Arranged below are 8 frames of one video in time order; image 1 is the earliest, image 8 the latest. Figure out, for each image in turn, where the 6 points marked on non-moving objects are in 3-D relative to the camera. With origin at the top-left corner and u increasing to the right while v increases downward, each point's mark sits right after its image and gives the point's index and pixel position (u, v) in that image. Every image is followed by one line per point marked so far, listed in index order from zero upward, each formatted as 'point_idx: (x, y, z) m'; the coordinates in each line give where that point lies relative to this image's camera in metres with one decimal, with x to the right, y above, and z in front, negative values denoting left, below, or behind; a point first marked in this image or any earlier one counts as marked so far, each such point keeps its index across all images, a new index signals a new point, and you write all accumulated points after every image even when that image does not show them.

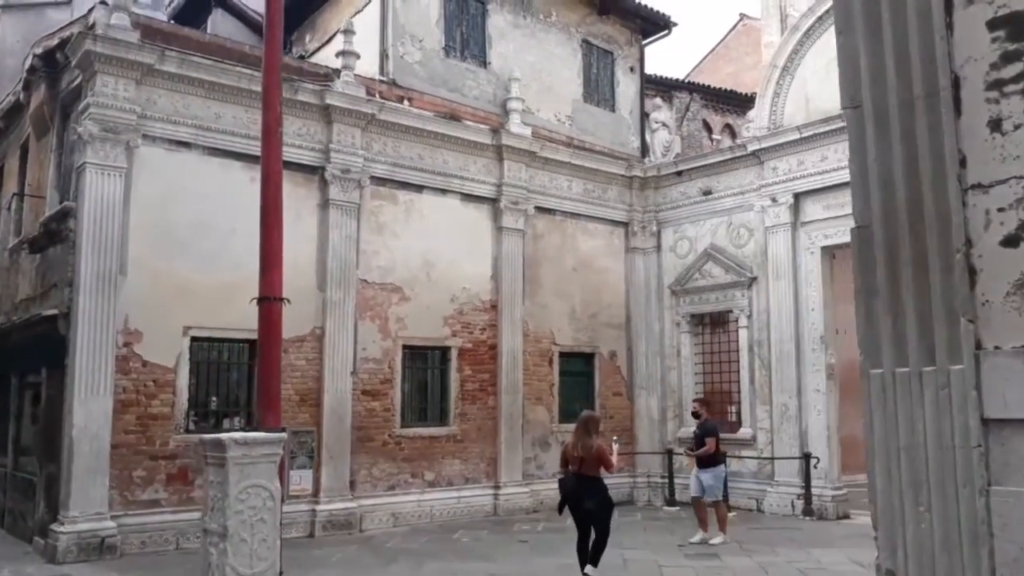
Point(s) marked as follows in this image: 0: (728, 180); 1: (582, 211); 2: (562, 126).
0: (+3.3, +1.7, +13.1) m
1: (+1.1, +1.2, +13.4) m
2: (+0.8, +2.6, +13.5) m
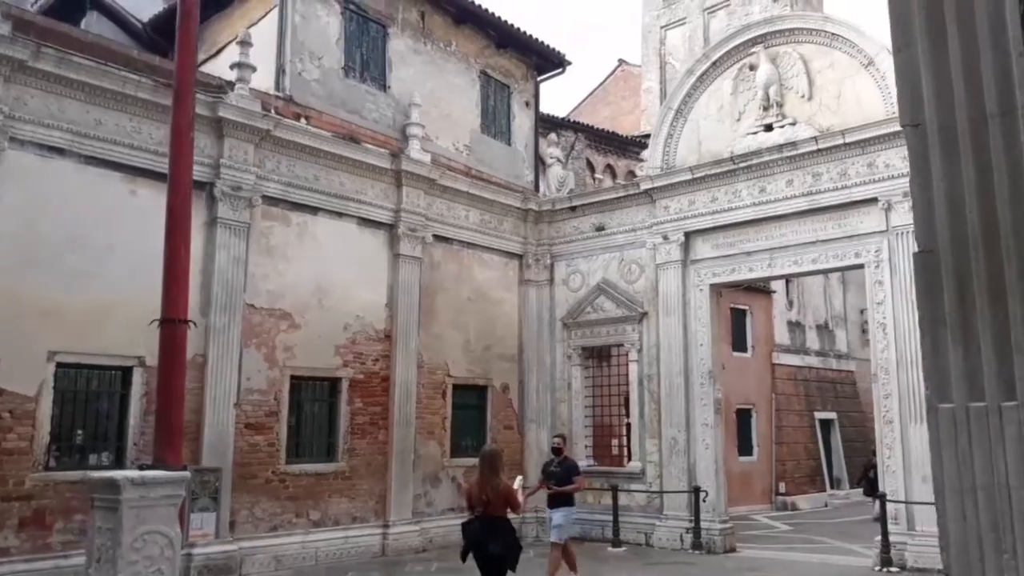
0: (+1.7, +1.1, +13.3) m
1: (-0.5, +0.7, +13.2) m
2: (-0.8, +2.1, +13.3) m
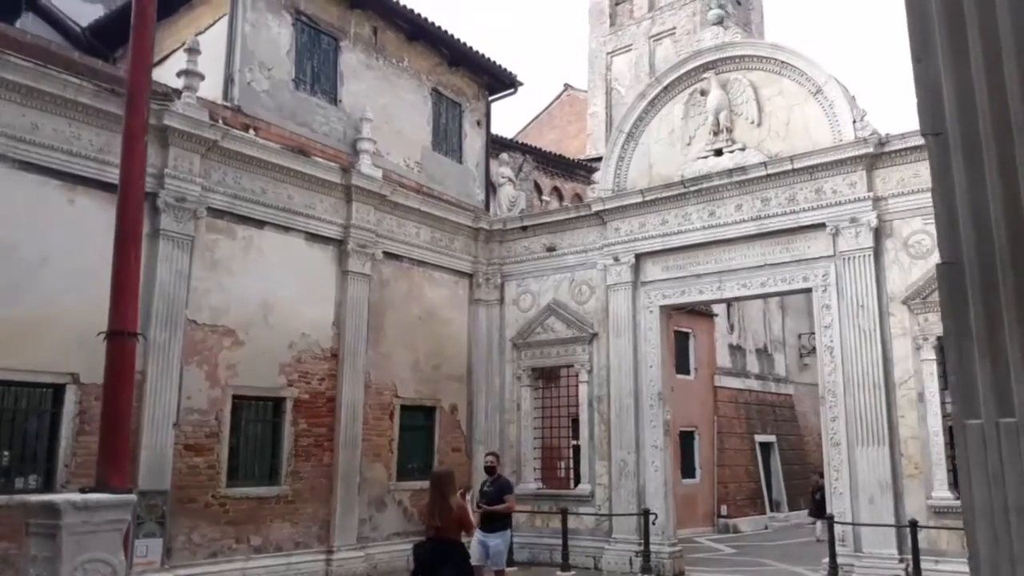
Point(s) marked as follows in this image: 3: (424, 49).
0: (+0.9, +0.8, +13.3) m
1: (-1.3, +0.5, +13.0) m
2: (-1.6, +1.8, +13.1) m
3: (-1.4, +3.8, +13.7) m
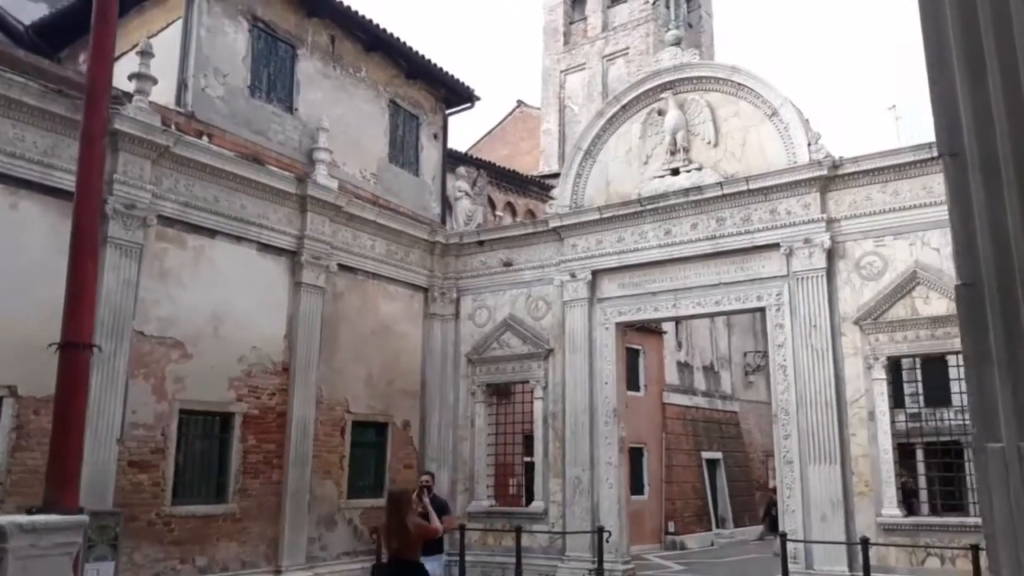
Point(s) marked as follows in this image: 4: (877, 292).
0: (+0.3, +0.5, +13.3) m
1: (-2.0, +0.3, +12.8) m
2: (-2.2, +1.6, +12.9) m
3: (-2.1, +3.6, +13.6) m
4: (+4.4, 0.0, +10.4) m
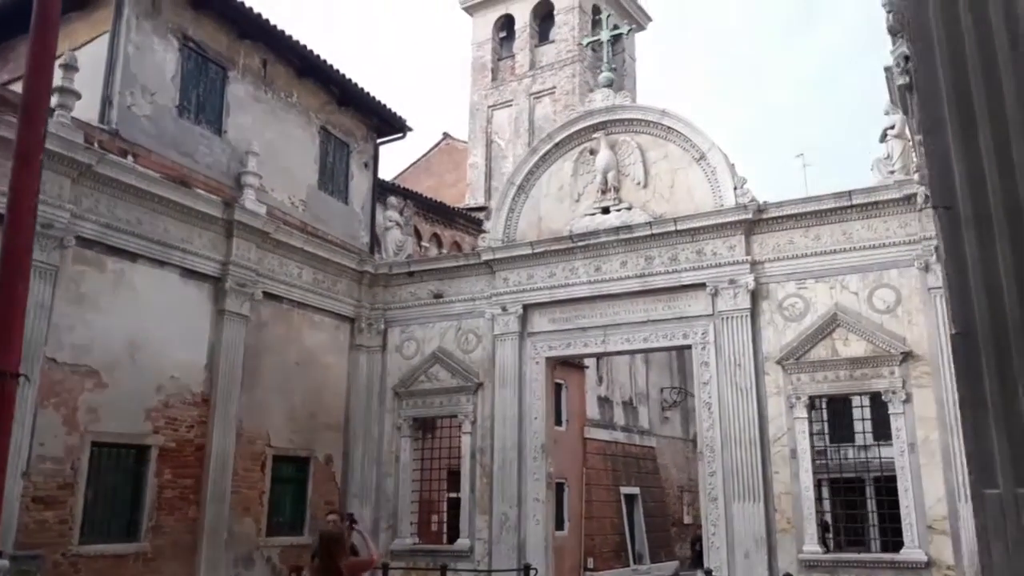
0: (-0.8, 0.0, +13.2) m
1: (-3.0, -0.2, +12.5) m
2: (-3.2, +1.2, +12.7) m
3: (-3.1, +3.2, +13.4) m
4: (+3.6, -0.6, +10.7) m
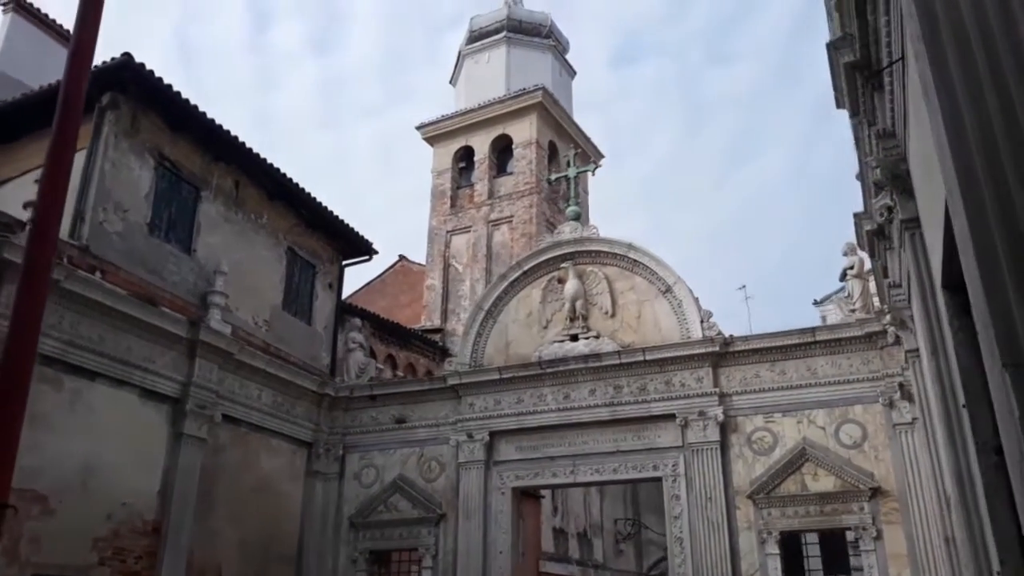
0: (-1.4, -1.9, +13.0) m
1: (-3.5, -1.9, +12.1) m
2: (-3.7, -0.6, +12.4) m
3: (-3.6, +1.3, +13.4) m
4: (+3.2, -2.3, +10.8) m
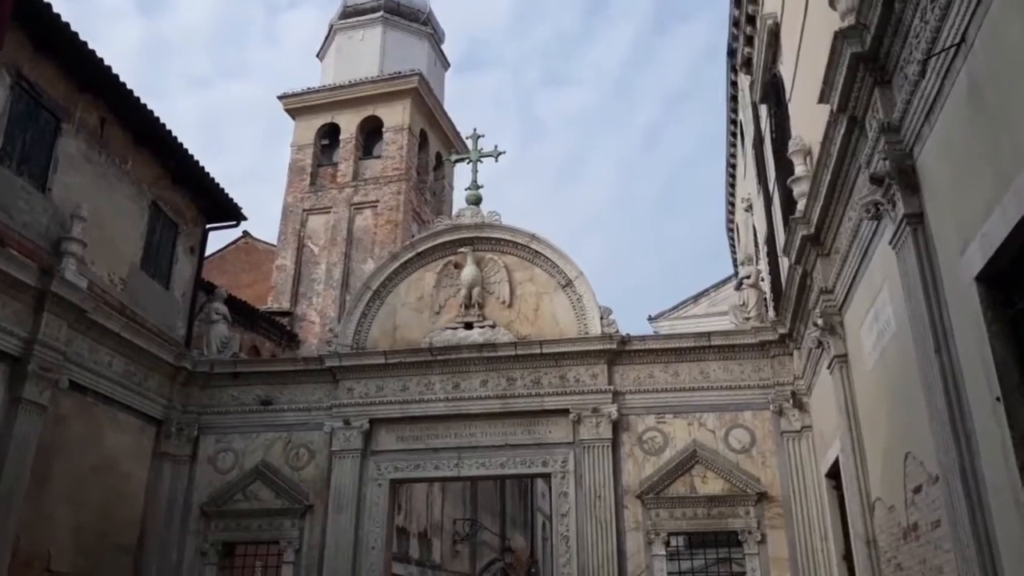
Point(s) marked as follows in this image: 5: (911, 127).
0: (-3.1, -1.5, +11.9) m
1: (-4.9, -1.3, +10.6) m
2: (-5.1, 0.0, +10.9) m
3: (-5.0, +1.8, +12.0) m
4: (+1.8, -2.3, +10.8) m
5: (+2.5, +1.0, +5.3) m
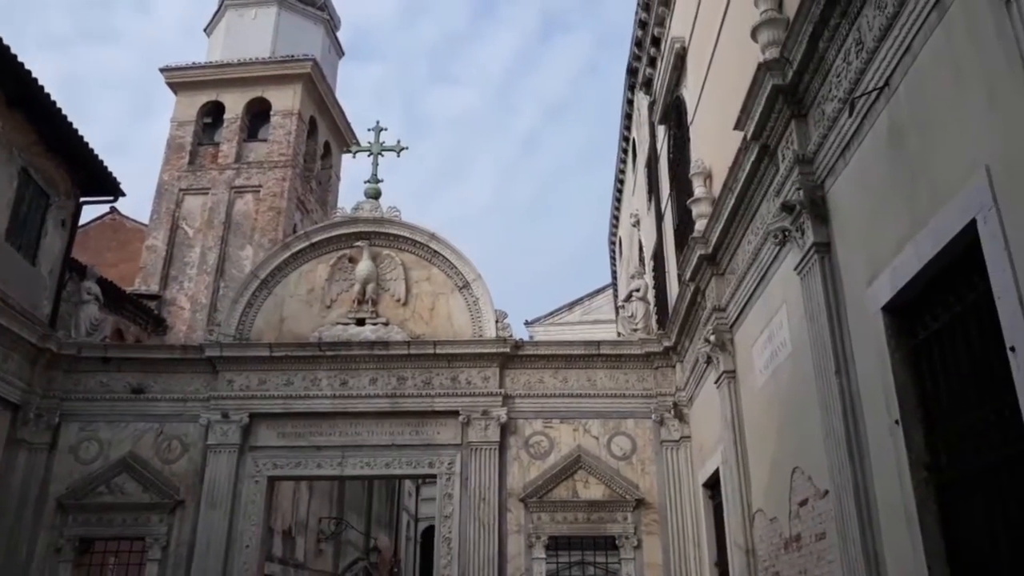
0: (-4.6, -1.3, +11.3) m
1: (-6.2, -1.0, +9.8) m
2: (-6.3, +0.3, +10.0) m
3: (-6.3, +2.2, +11.1) m
4: (+0.4, -2.4, +10.9) m
5: (+2.0, +0.8, +5.6) m
